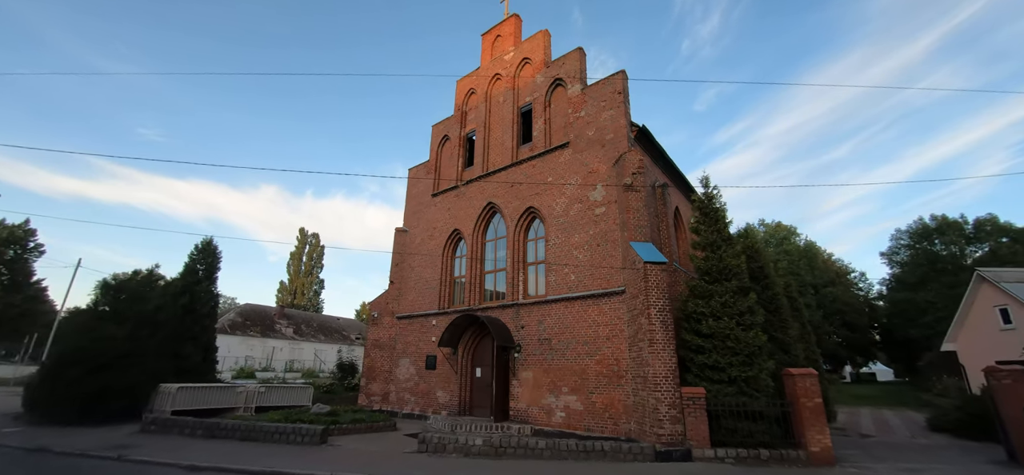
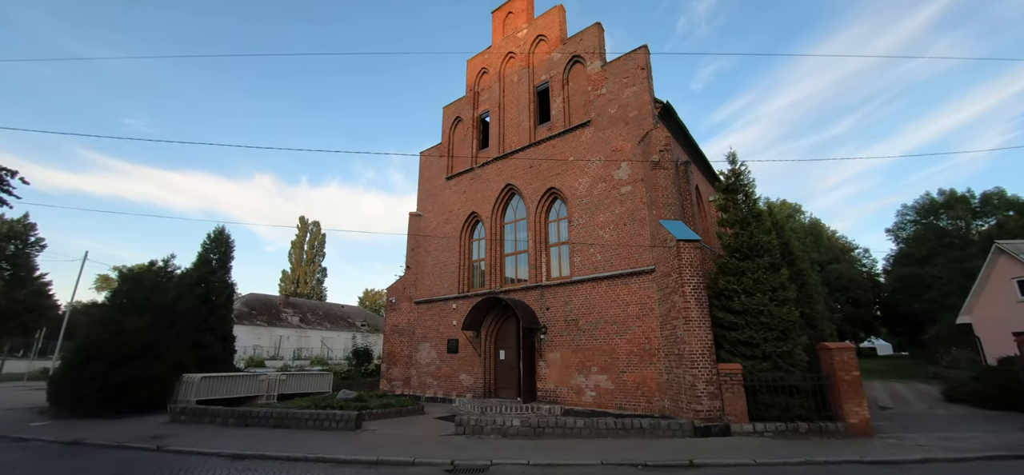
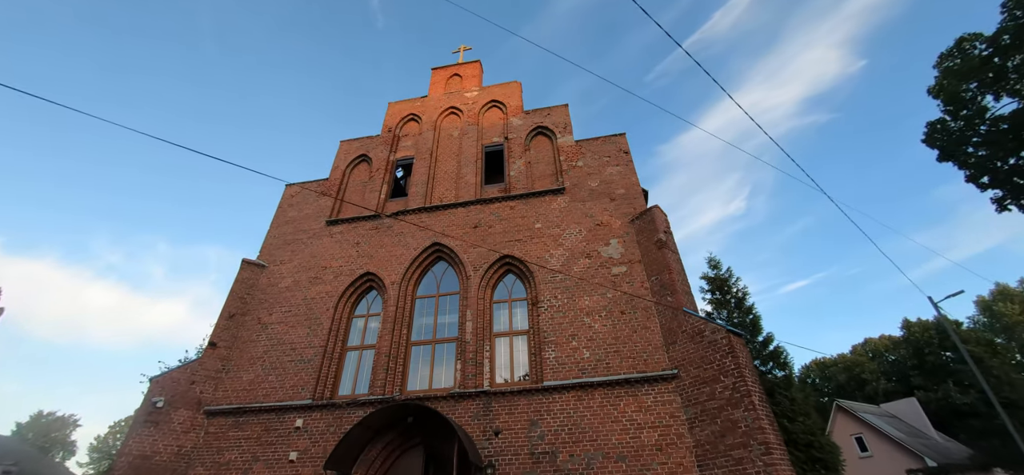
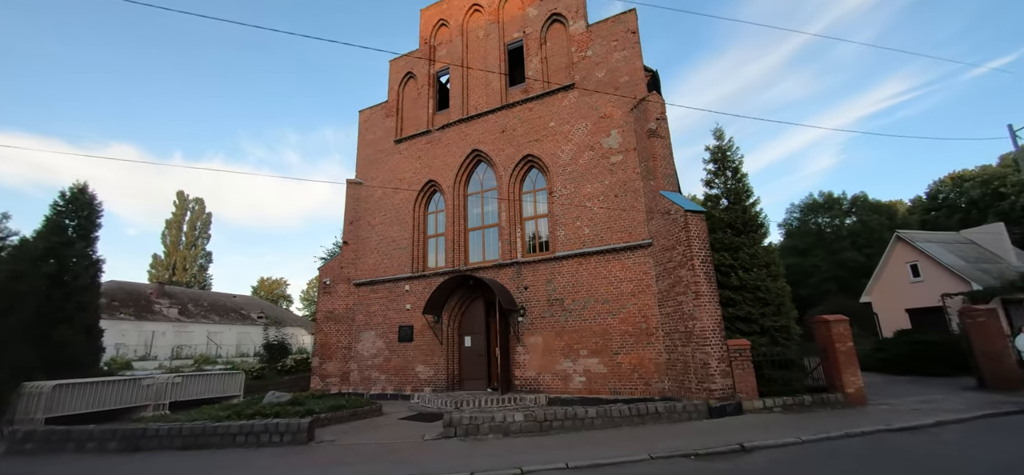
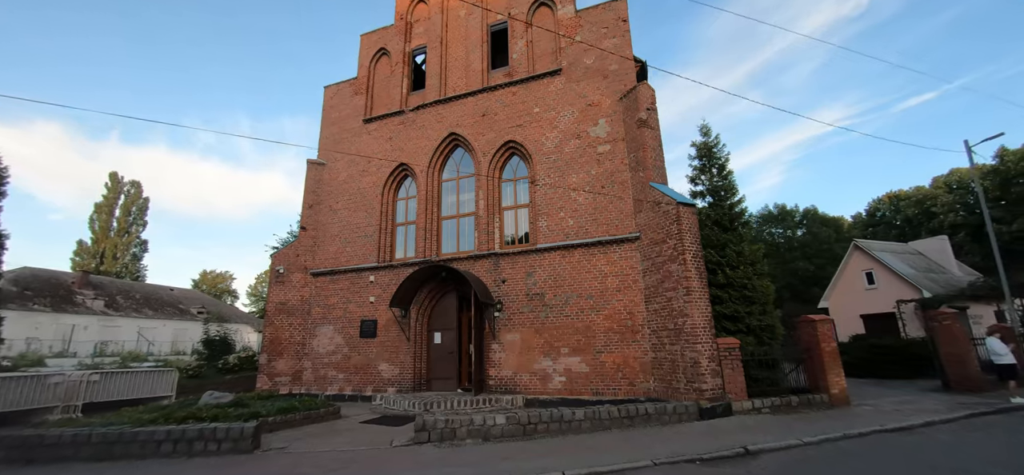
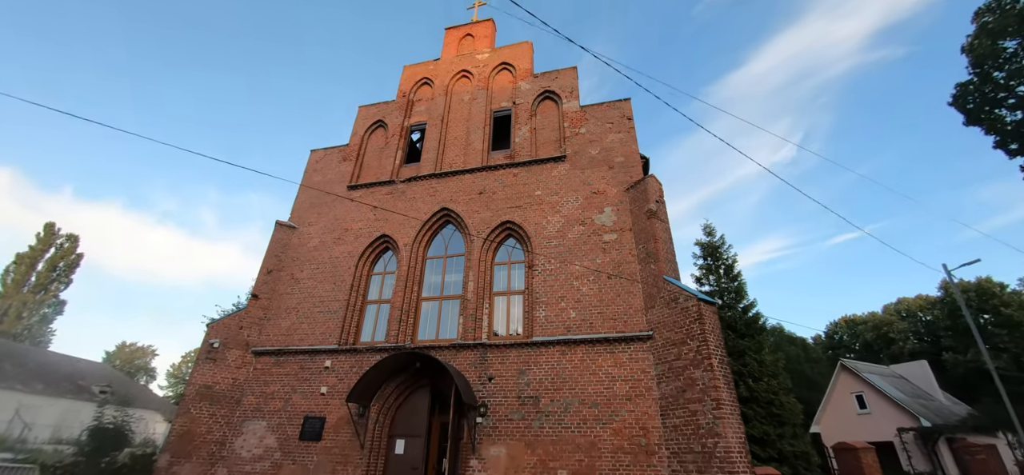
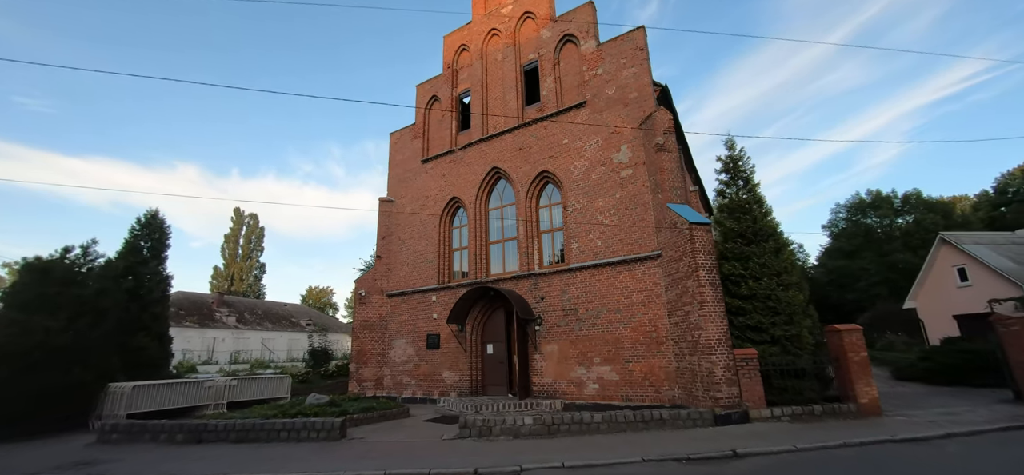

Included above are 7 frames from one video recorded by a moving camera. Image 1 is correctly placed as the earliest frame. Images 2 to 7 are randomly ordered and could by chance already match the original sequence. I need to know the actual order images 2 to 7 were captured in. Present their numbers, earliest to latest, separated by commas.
2, 7, 4, 5, 6, 3
